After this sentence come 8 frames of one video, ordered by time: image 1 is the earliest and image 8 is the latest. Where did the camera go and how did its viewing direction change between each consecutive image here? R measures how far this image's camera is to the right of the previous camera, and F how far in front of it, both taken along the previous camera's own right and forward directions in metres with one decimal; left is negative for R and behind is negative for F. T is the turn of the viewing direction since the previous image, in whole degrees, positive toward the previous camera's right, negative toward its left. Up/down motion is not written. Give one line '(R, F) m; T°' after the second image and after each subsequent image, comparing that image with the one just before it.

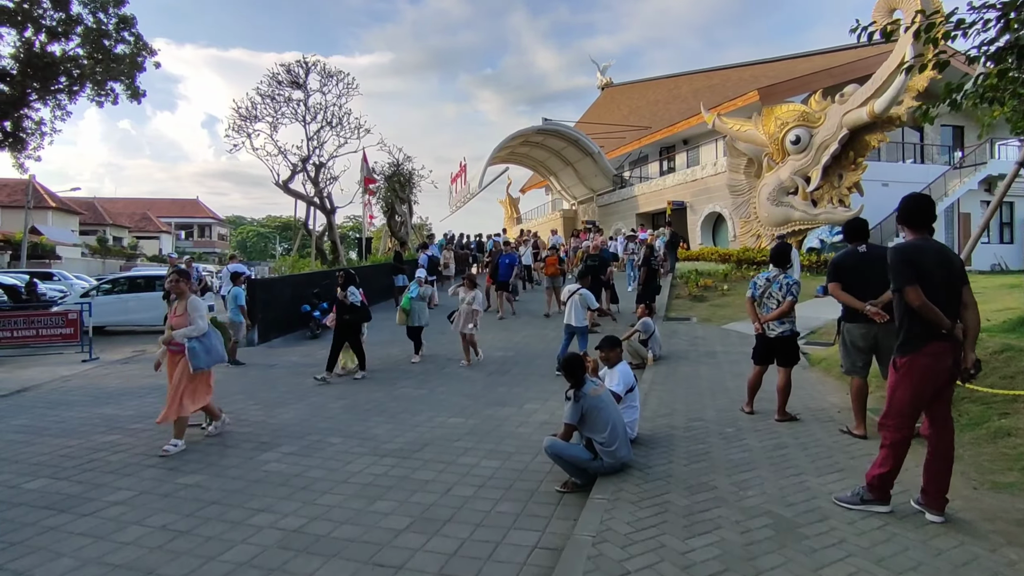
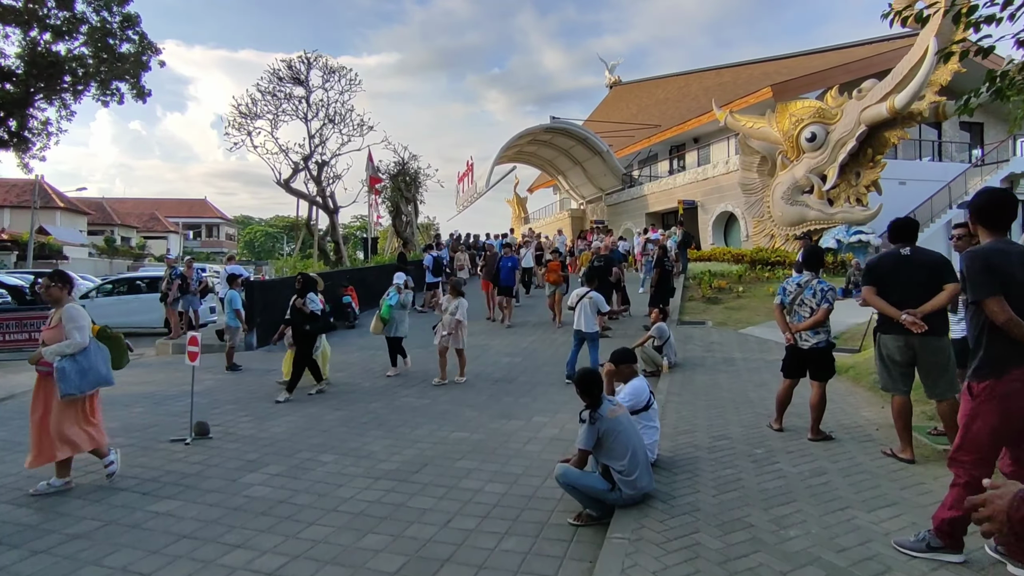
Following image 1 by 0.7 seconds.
(0.0, +0.5) m; -1°
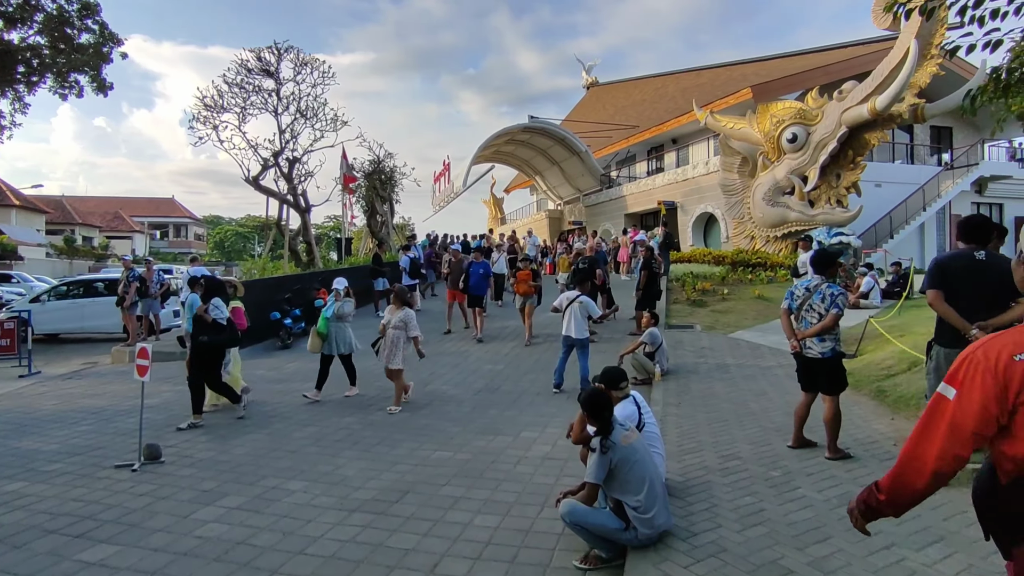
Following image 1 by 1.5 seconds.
(-0.1, +0.6) m; +2°
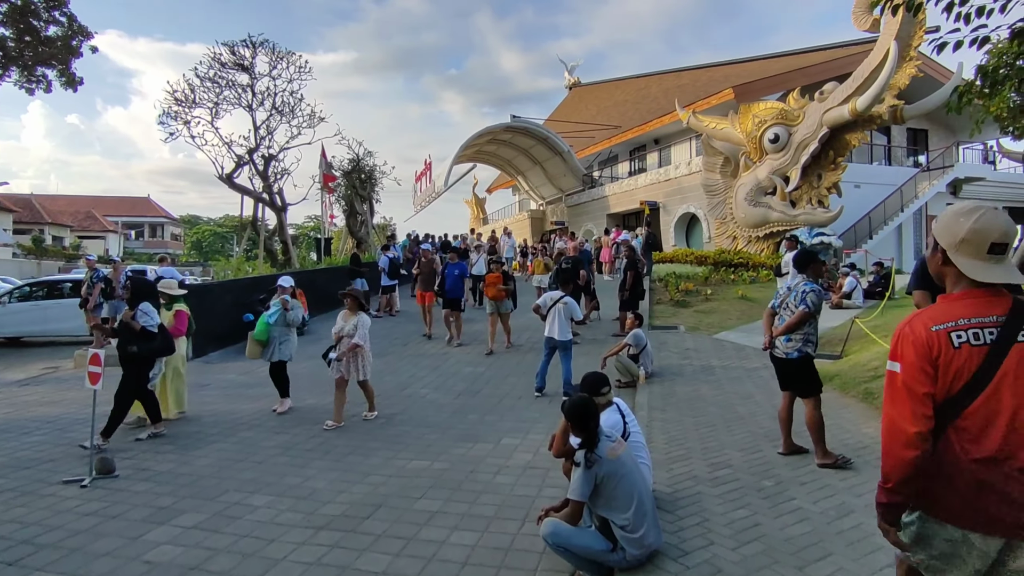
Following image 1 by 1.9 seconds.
(0.0, +0.3) m; +2°
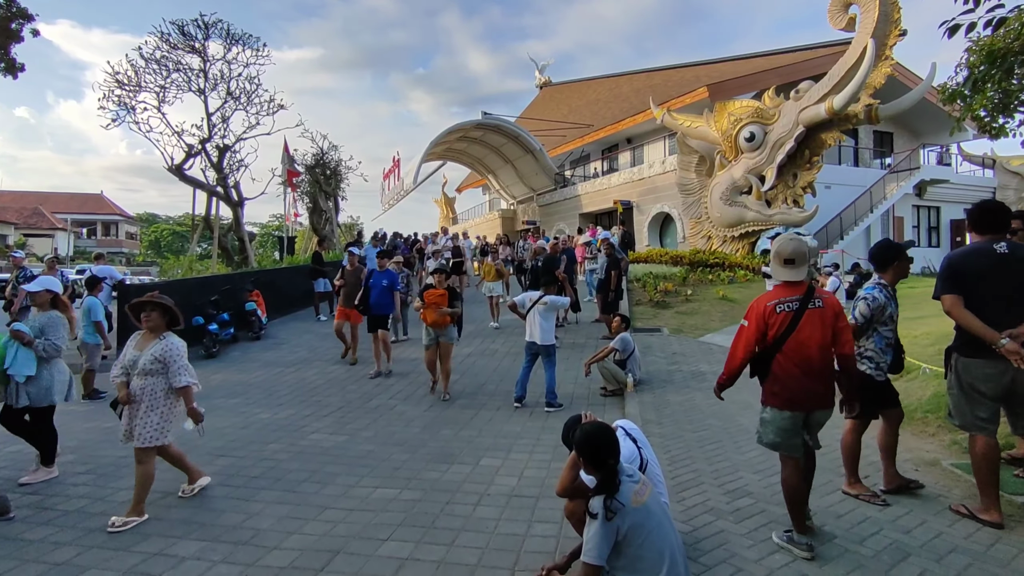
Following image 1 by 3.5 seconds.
(-0.1, +0.8) m; +3°
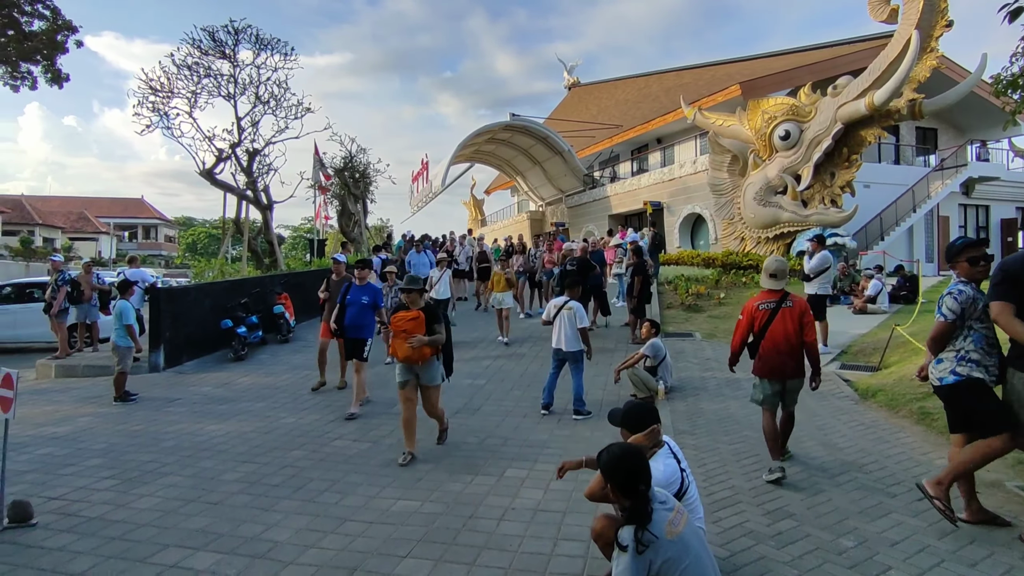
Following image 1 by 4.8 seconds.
(0.0, +0.2) m; -3°
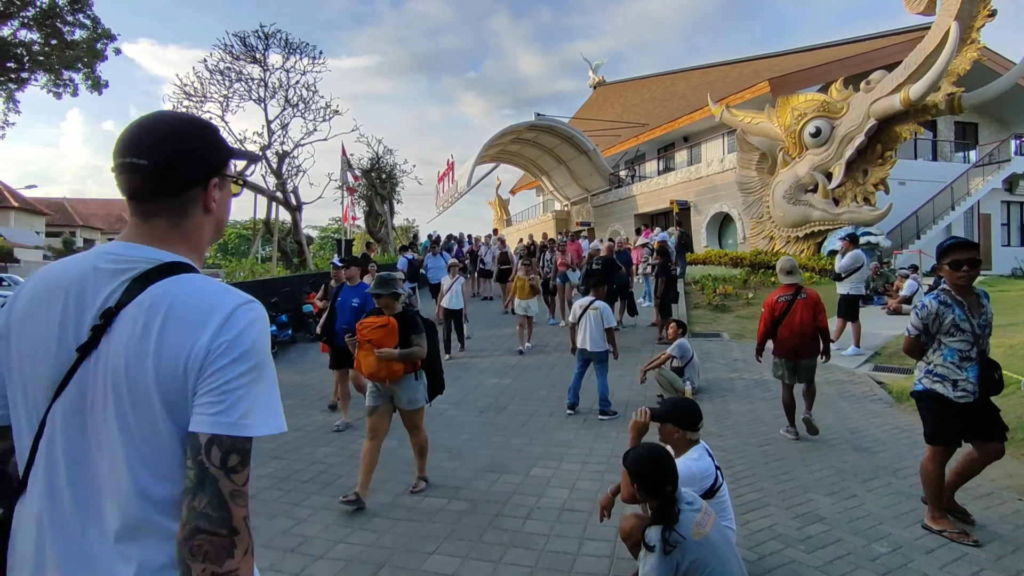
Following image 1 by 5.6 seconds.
(0.0, 0.0) m; -2°
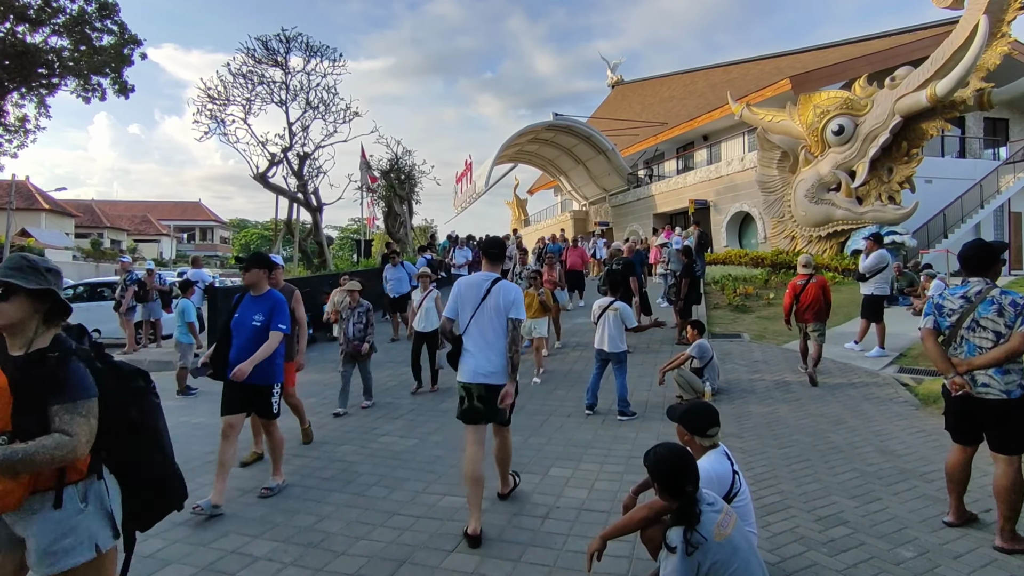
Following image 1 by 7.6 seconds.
(0.0, 0.0) m; -2°
